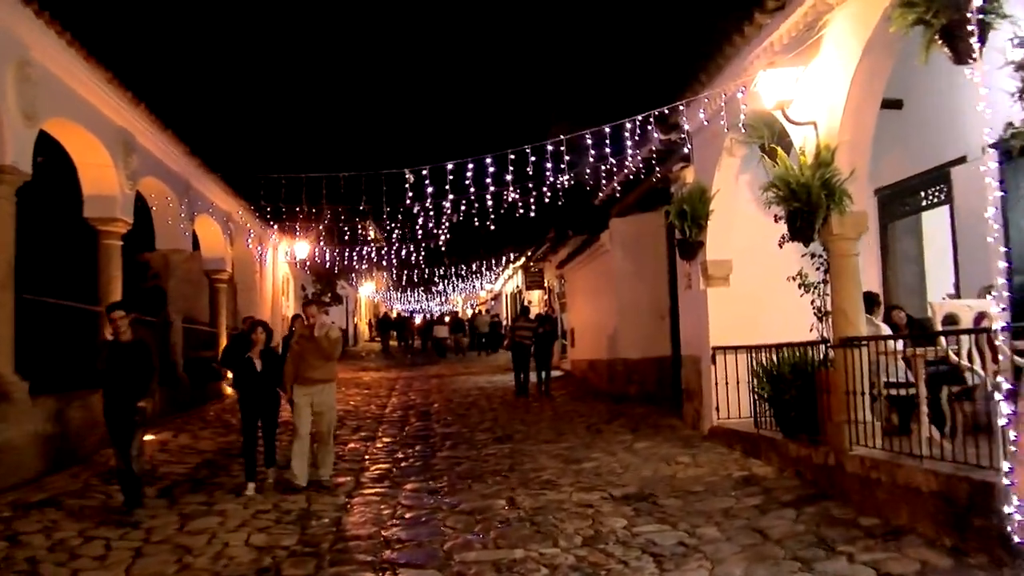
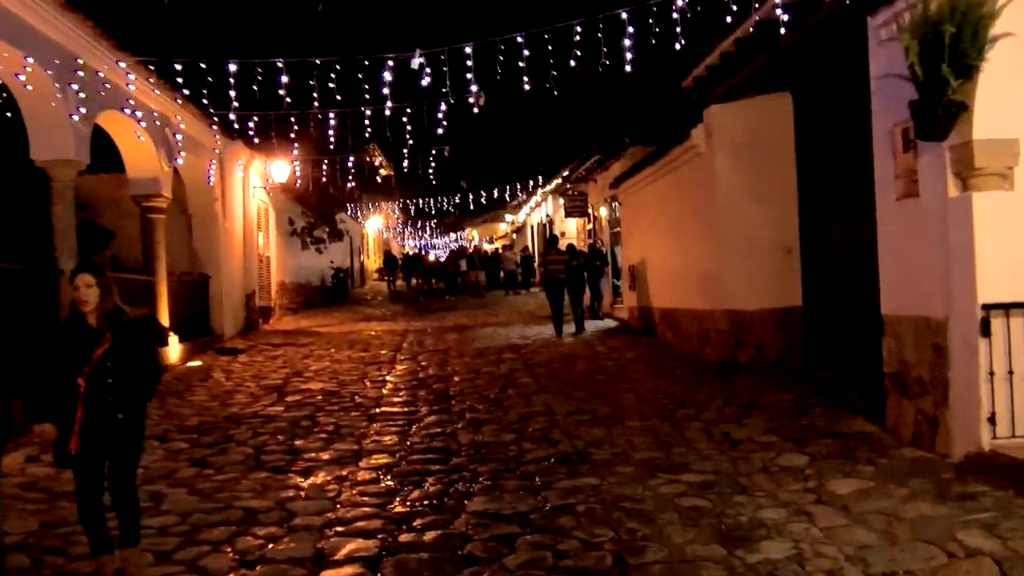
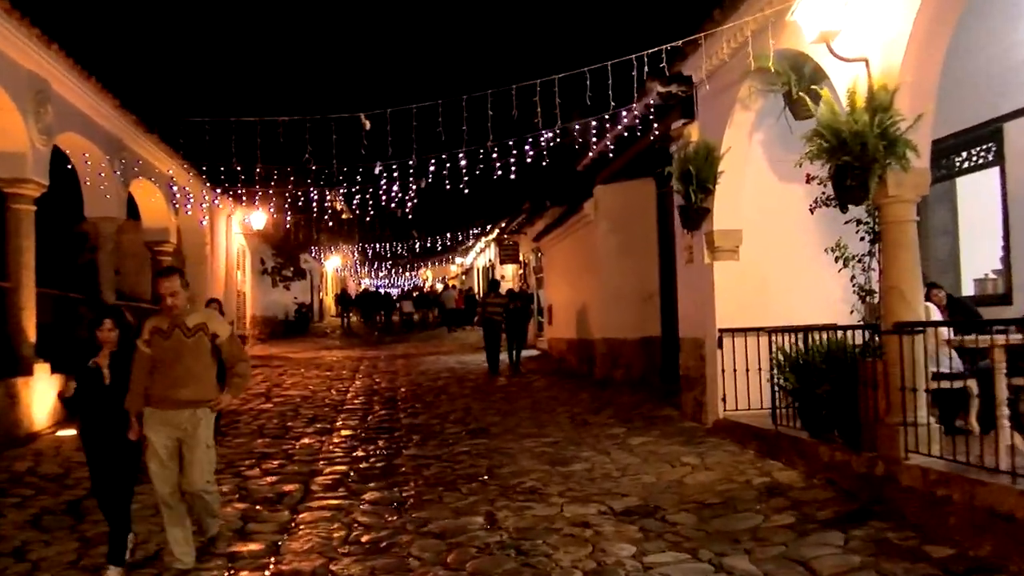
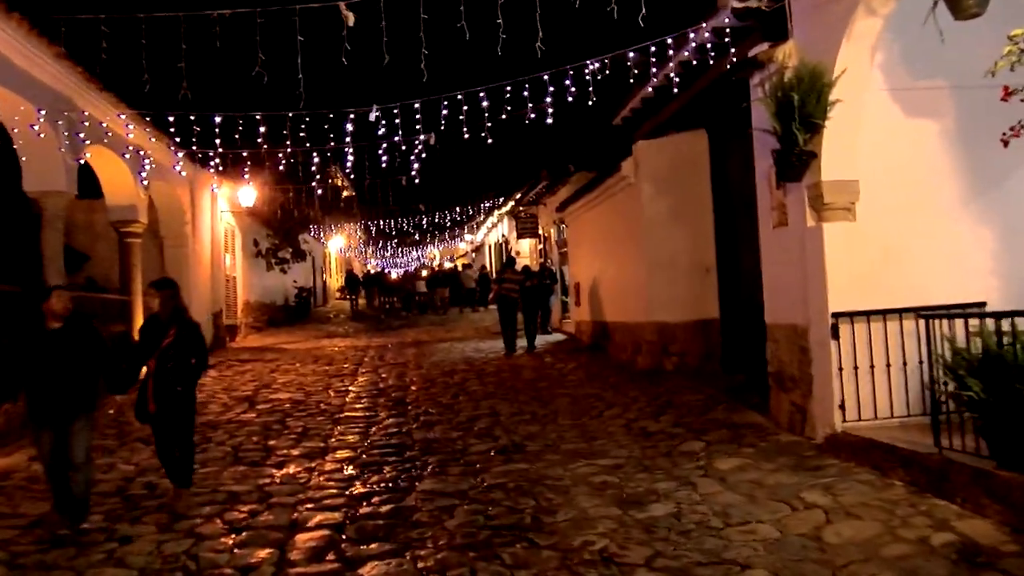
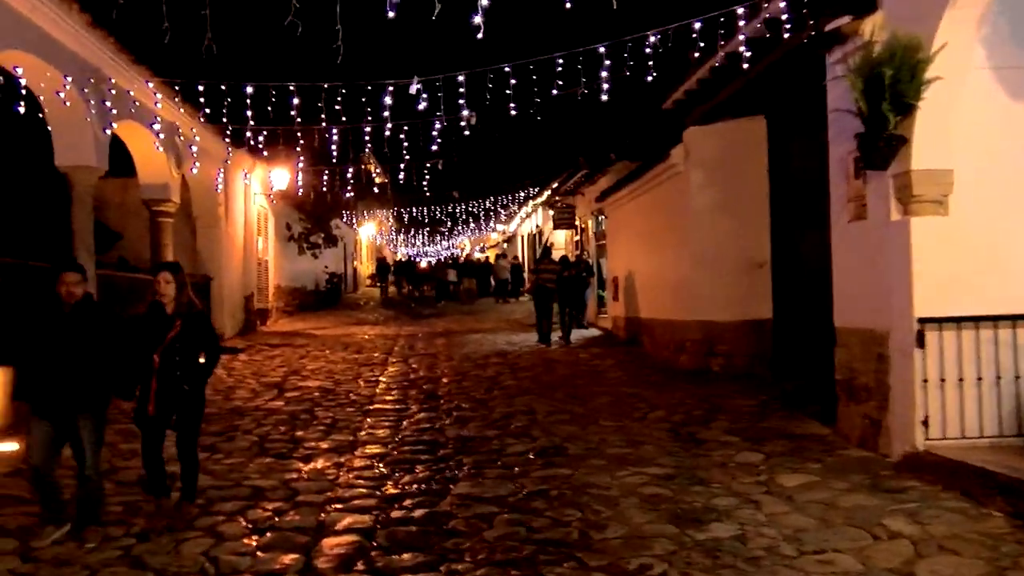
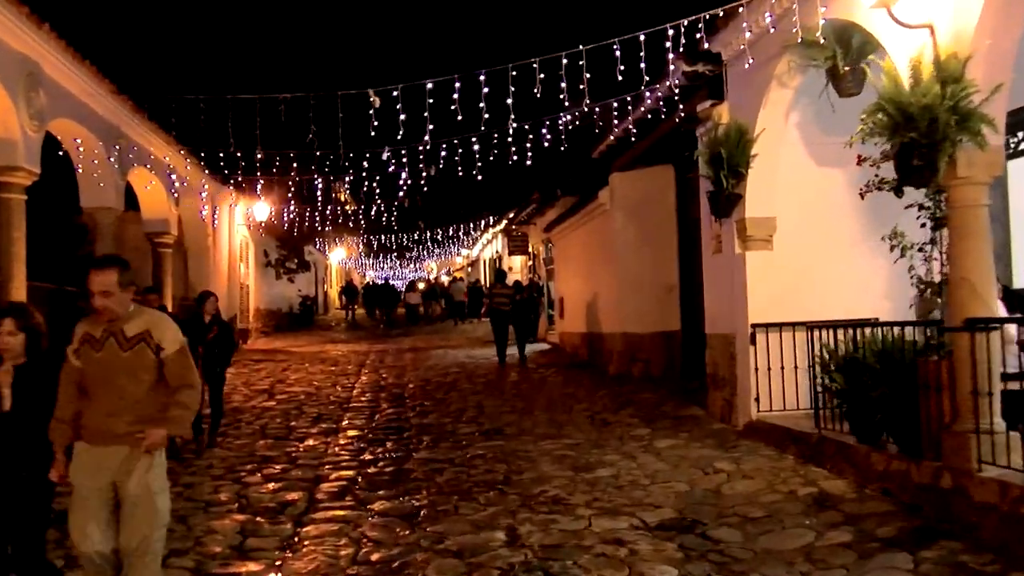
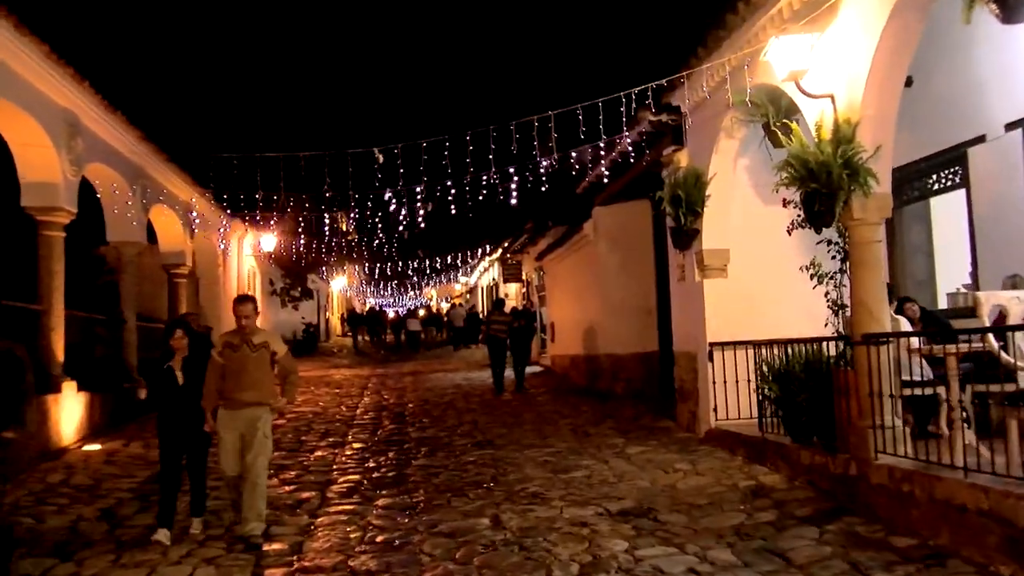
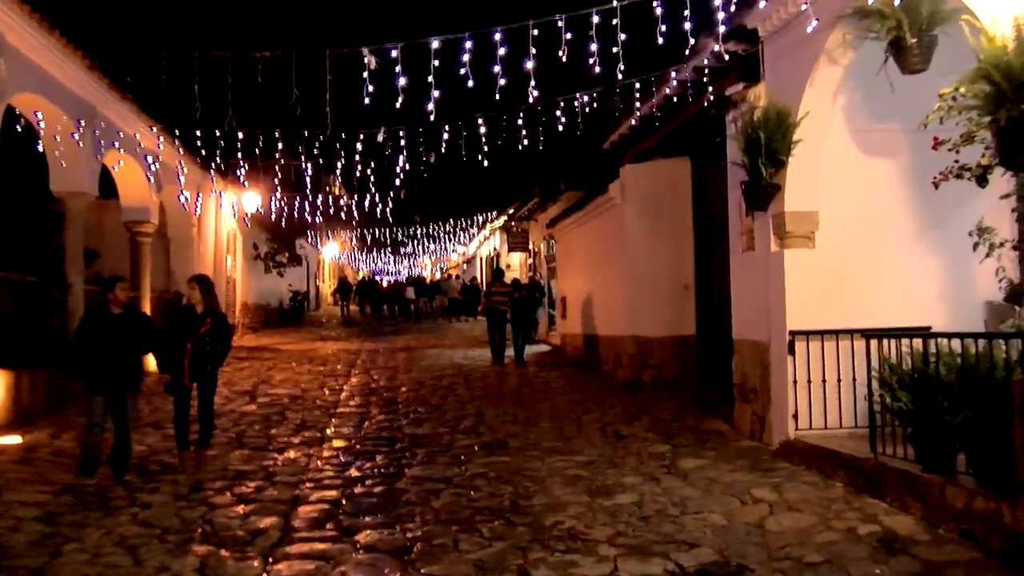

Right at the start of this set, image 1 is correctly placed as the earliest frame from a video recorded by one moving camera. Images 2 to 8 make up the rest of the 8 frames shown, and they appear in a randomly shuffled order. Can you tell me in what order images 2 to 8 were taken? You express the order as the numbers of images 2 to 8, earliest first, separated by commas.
7, 3, 6, 8, 4, 5, 2
